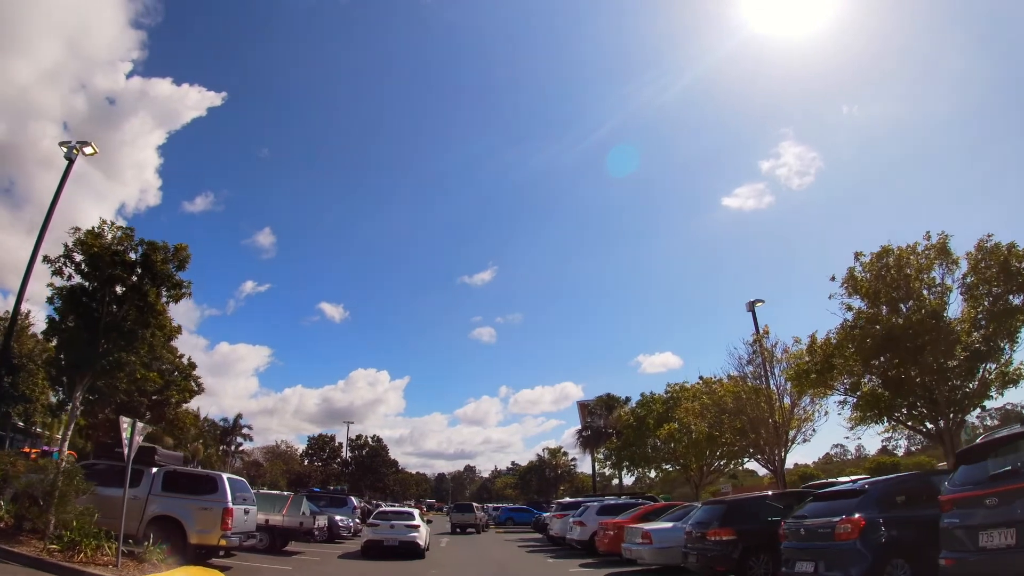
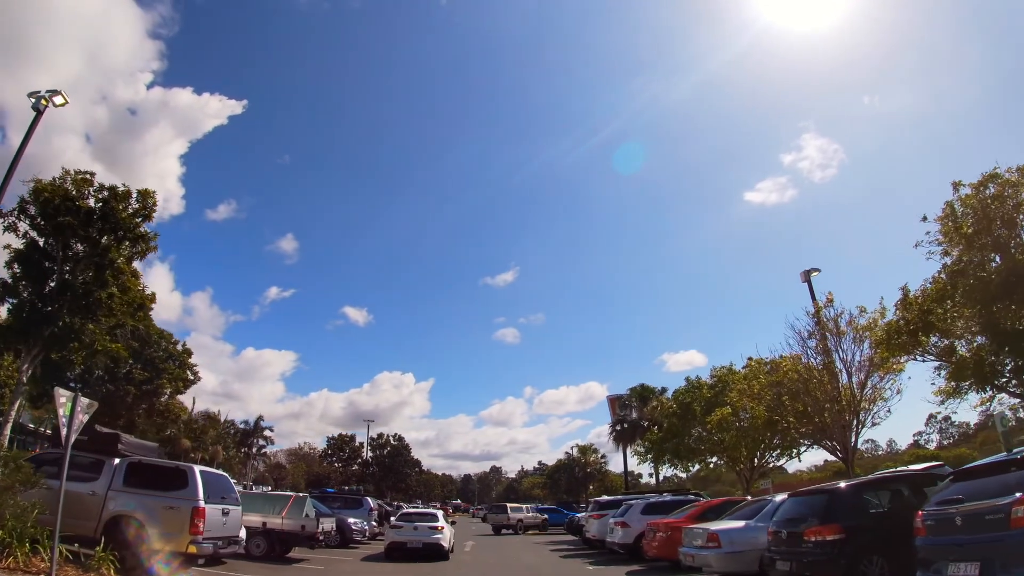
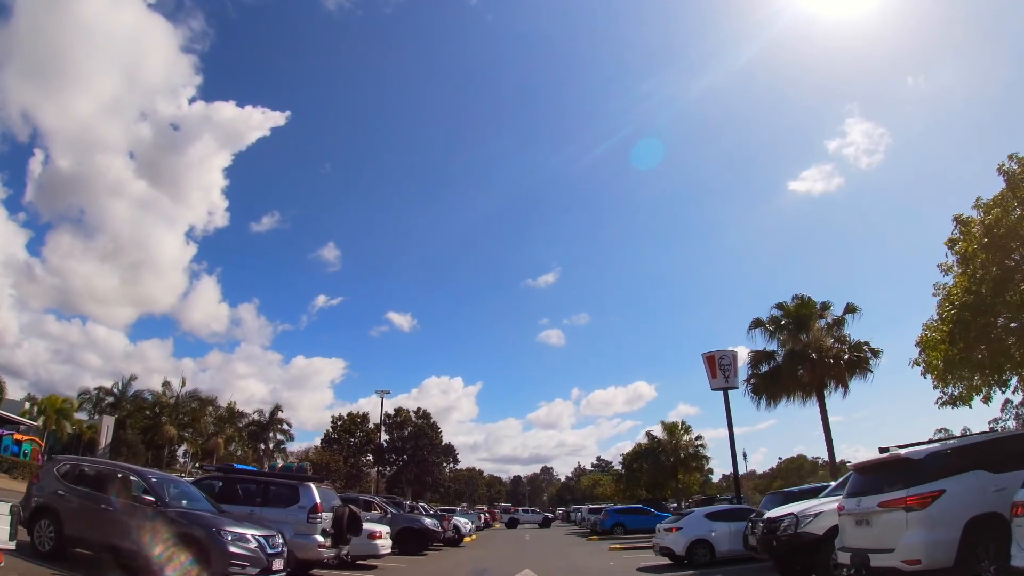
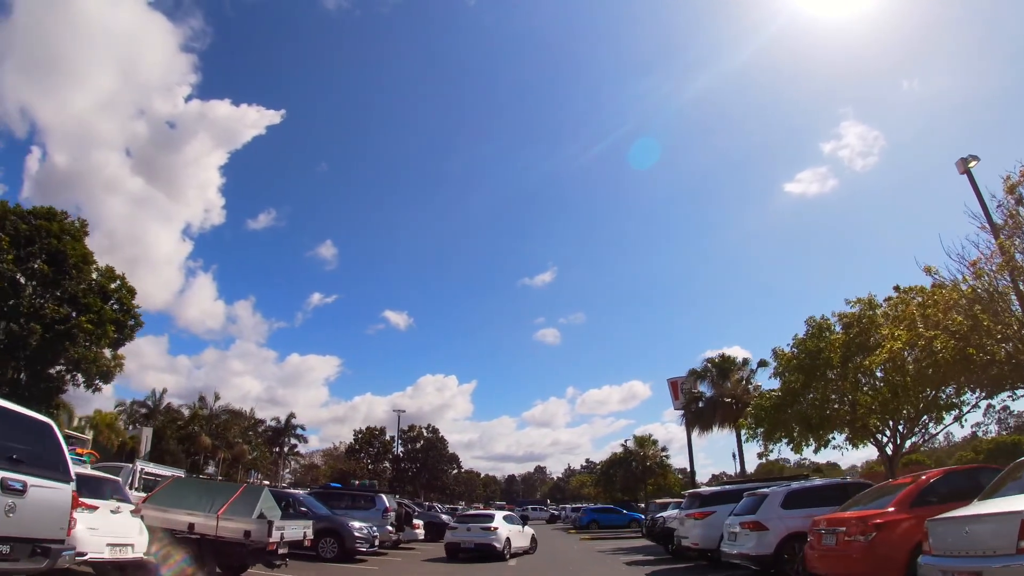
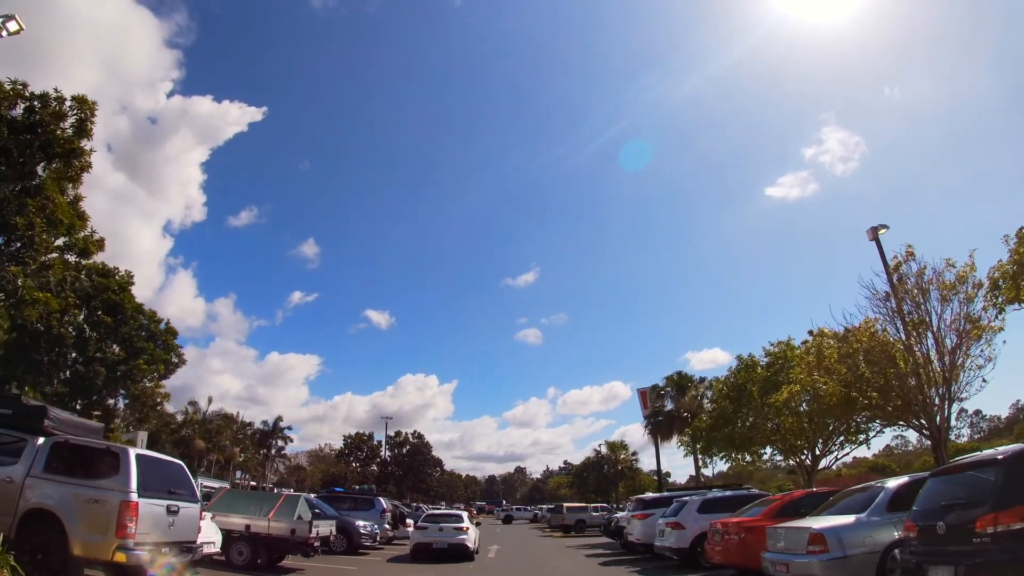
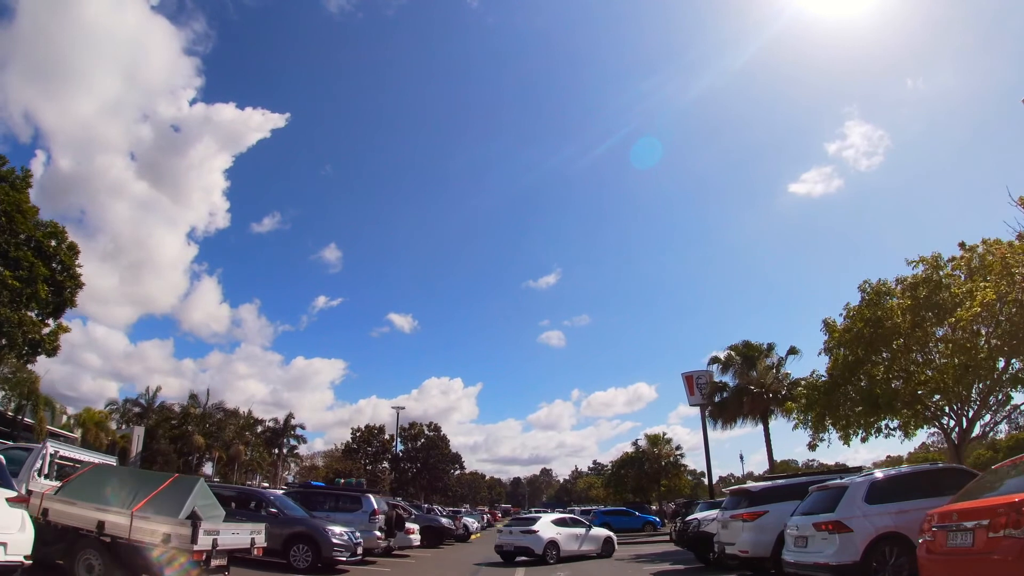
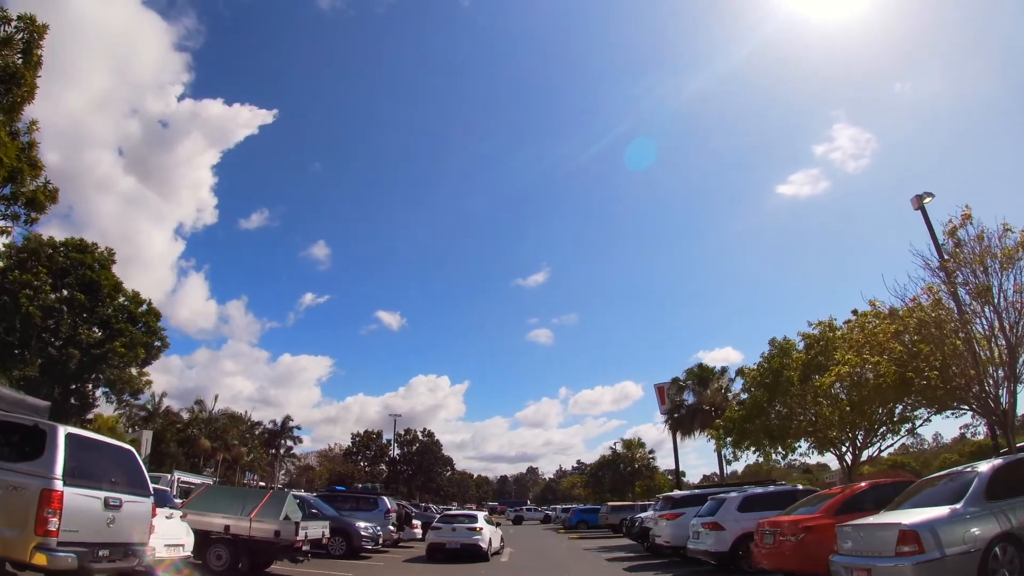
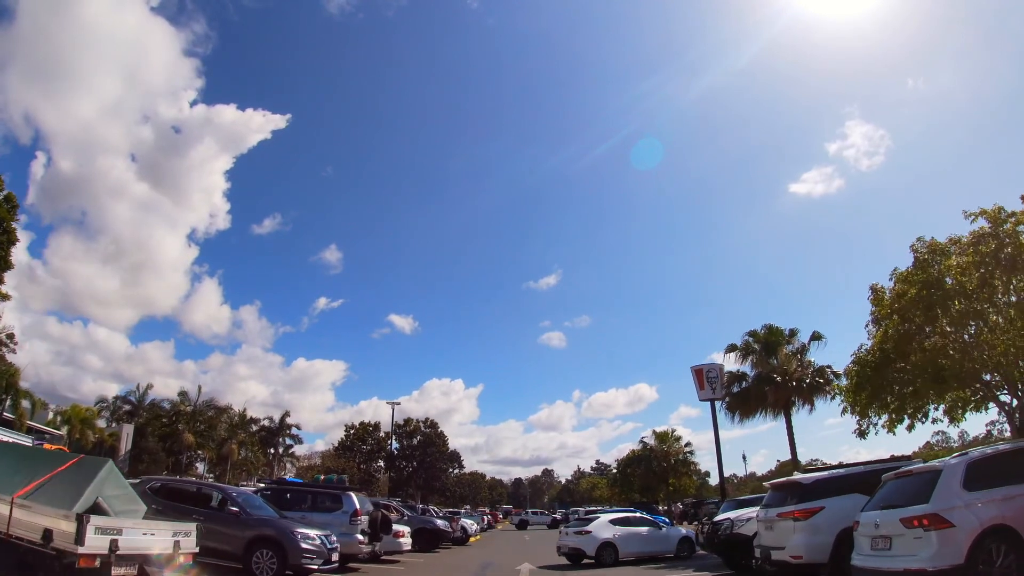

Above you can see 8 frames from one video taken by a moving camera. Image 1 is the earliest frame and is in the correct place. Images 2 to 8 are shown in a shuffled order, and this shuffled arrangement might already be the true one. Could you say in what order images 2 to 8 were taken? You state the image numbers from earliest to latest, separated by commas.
2, 5, 7, 4, 6, 8, 3
